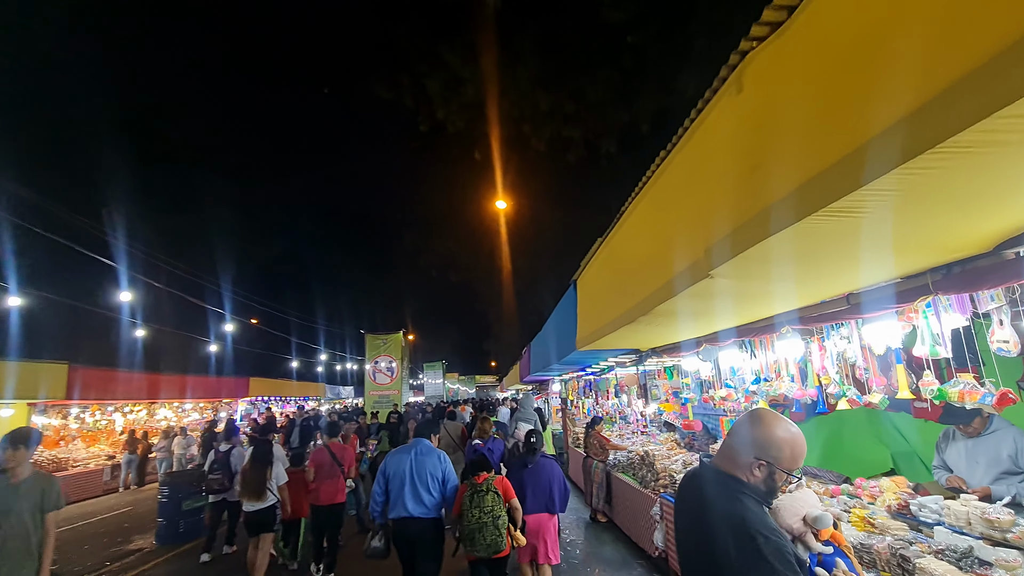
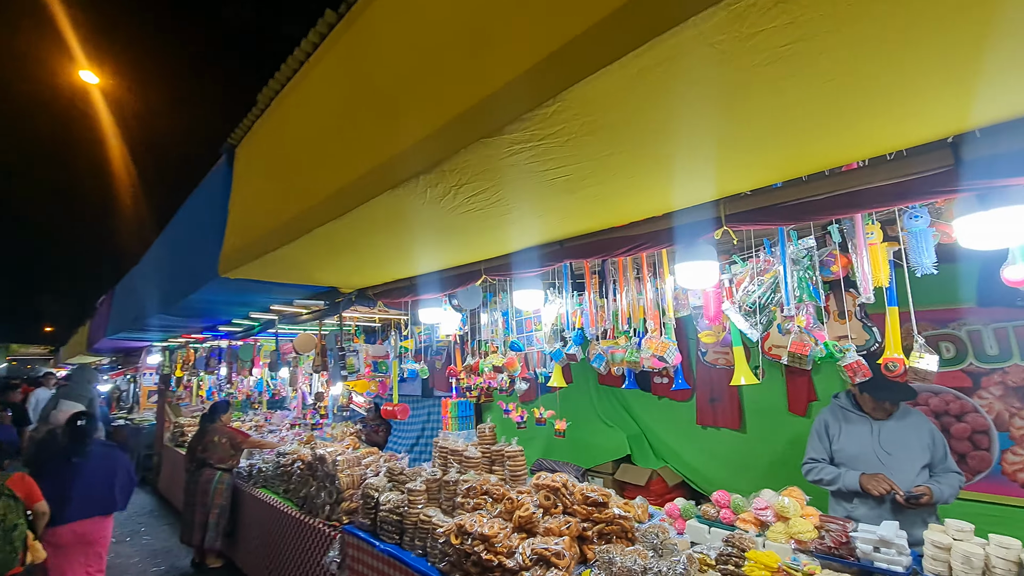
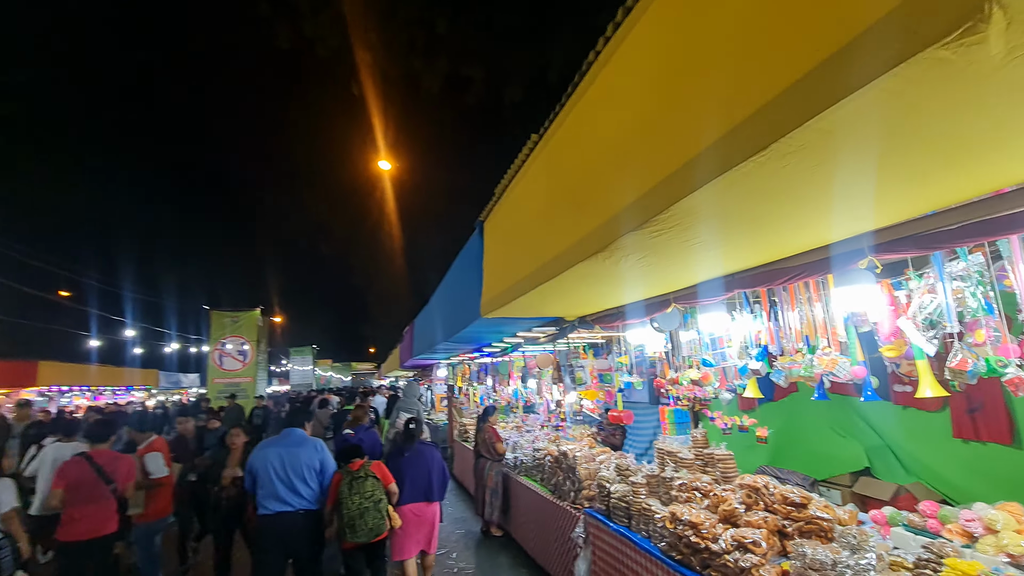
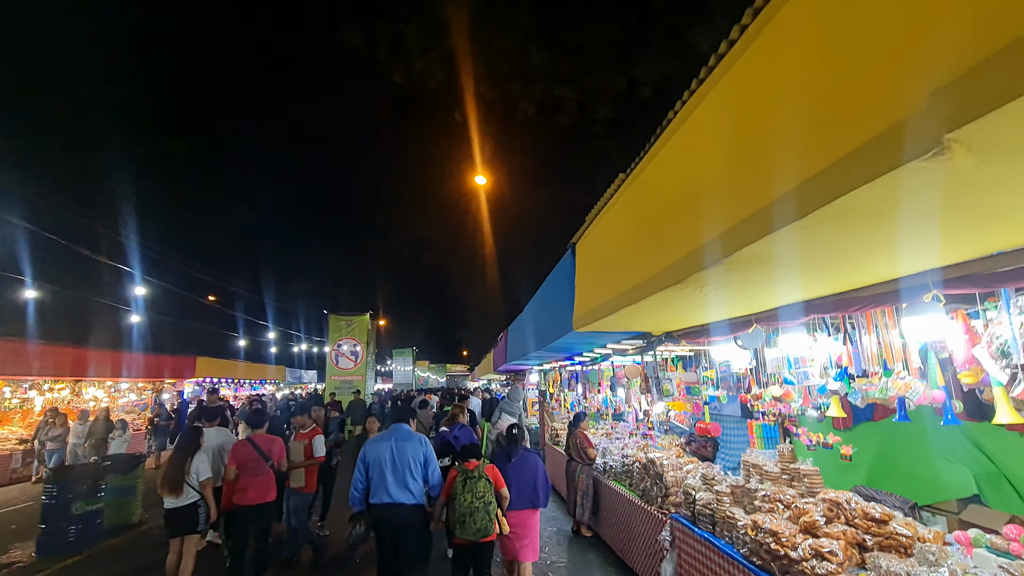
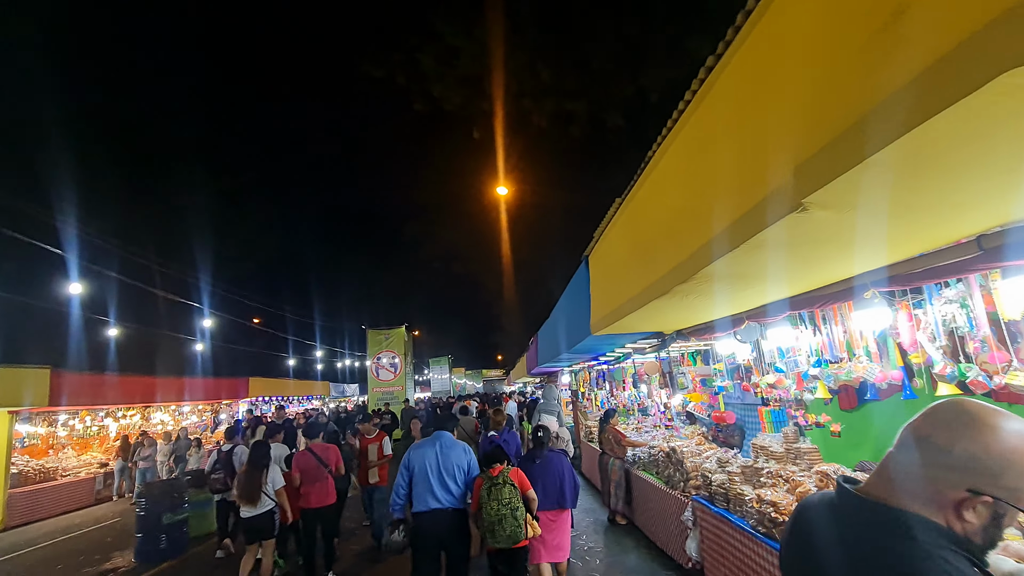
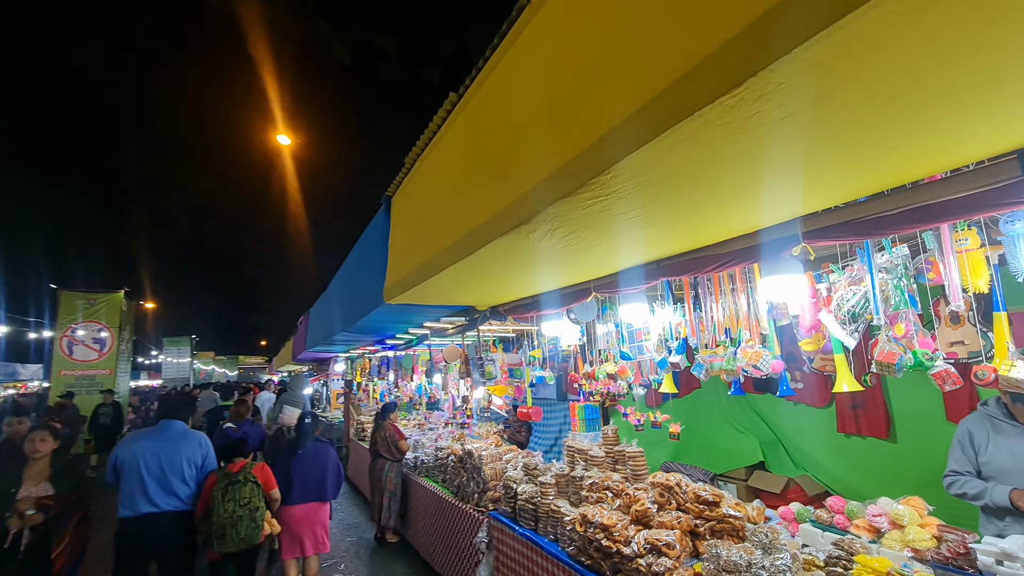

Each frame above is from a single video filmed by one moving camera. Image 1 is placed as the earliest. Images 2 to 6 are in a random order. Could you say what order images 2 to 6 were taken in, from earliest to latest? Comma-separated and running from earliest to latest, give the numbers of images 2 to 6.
5, 4, 3, 6, 2
